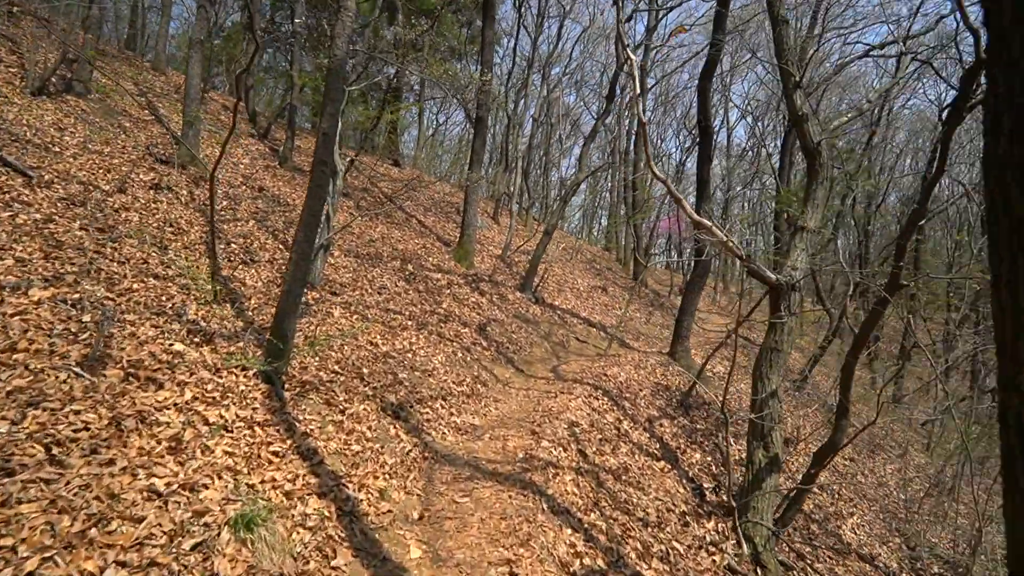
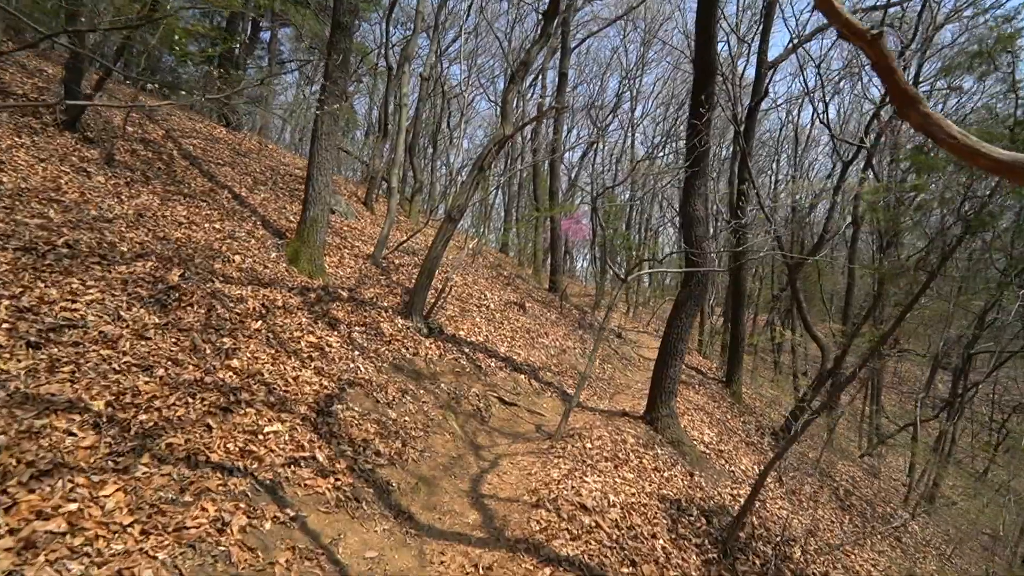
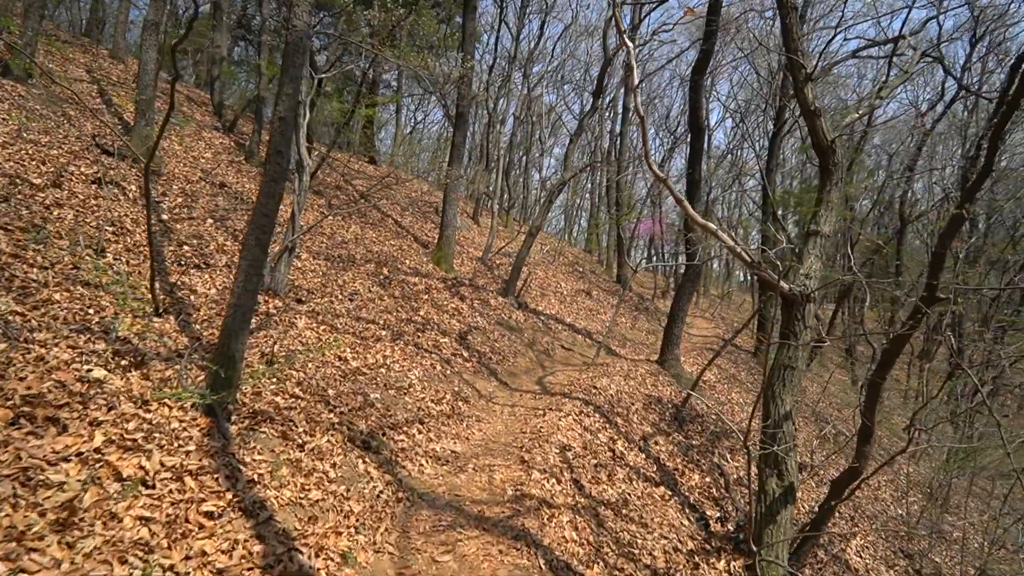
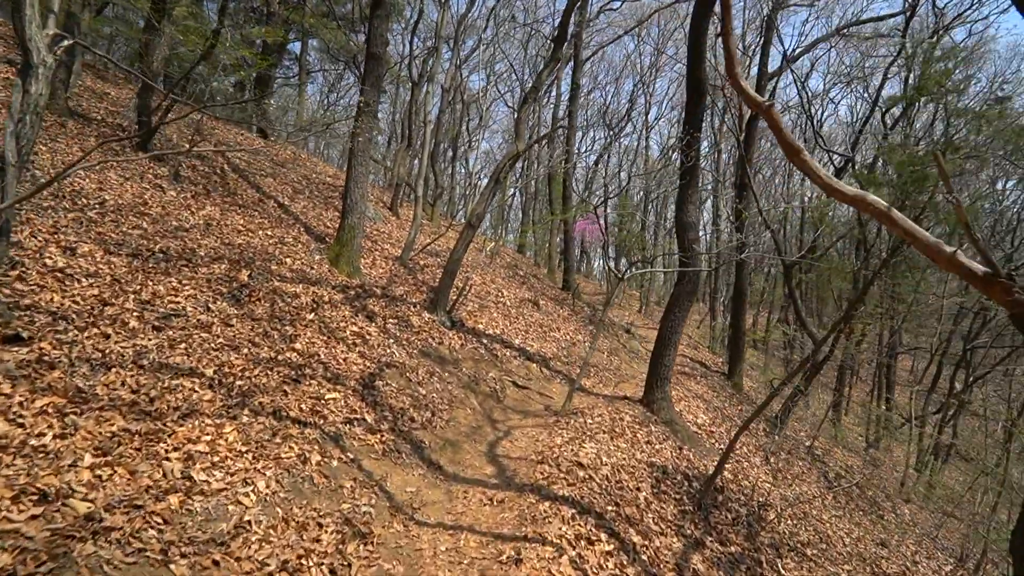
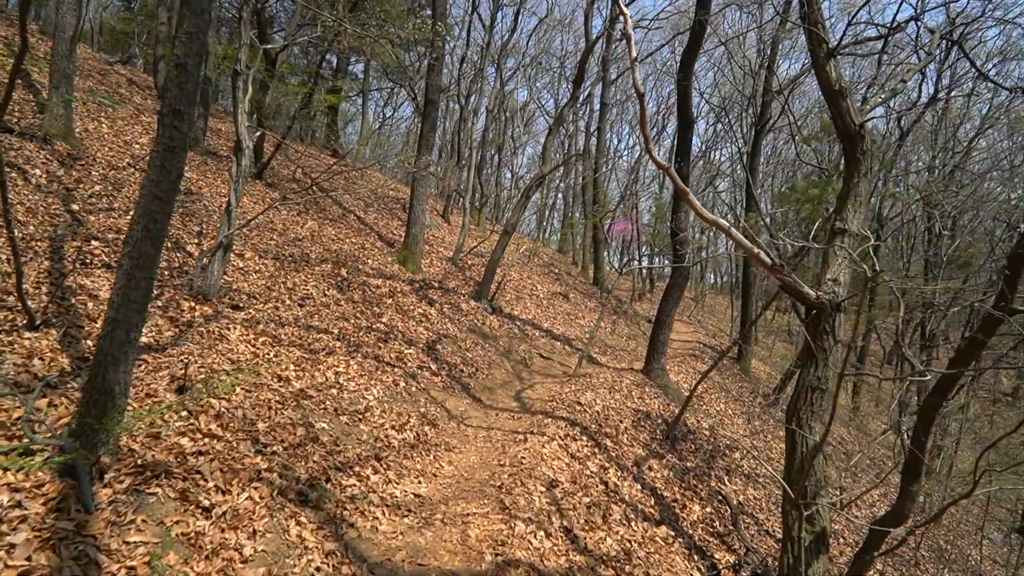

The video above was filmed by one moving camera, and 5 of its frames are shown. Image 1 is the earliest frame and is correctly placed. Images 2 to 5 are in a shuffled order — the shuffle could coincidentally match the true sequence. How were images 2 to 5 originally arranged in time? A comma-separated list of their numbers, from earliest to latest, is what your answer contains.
3, 5, 4, 2
